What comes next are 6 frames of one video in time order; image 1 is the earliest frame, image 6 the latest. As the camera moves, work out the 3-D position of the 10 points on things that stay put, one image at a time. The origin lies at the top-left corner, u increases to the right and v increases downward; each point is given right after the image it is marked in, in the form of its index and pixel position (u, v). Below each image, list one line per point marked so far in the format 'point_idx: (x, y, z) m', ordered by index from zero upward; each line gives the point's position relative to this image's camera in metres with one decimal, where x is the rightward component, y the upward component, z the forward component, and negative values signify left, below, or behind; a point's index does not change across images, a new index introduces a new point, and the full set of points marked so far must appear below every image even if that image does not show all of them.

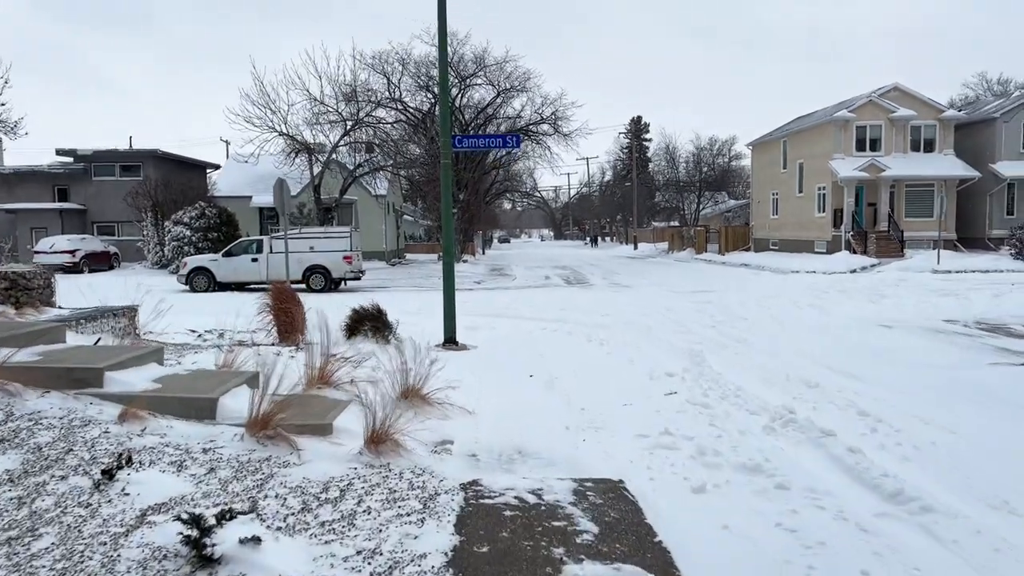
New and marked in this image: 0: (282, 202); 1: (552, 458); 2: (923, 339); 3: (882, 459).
0: (-4.3, +1.6, +14.2) m
1: (+0.3, -1.3, +5.8) m
2: (+6.5, -0.8, +12.2) m
3: (+2.7, -1.2, +5.5) m
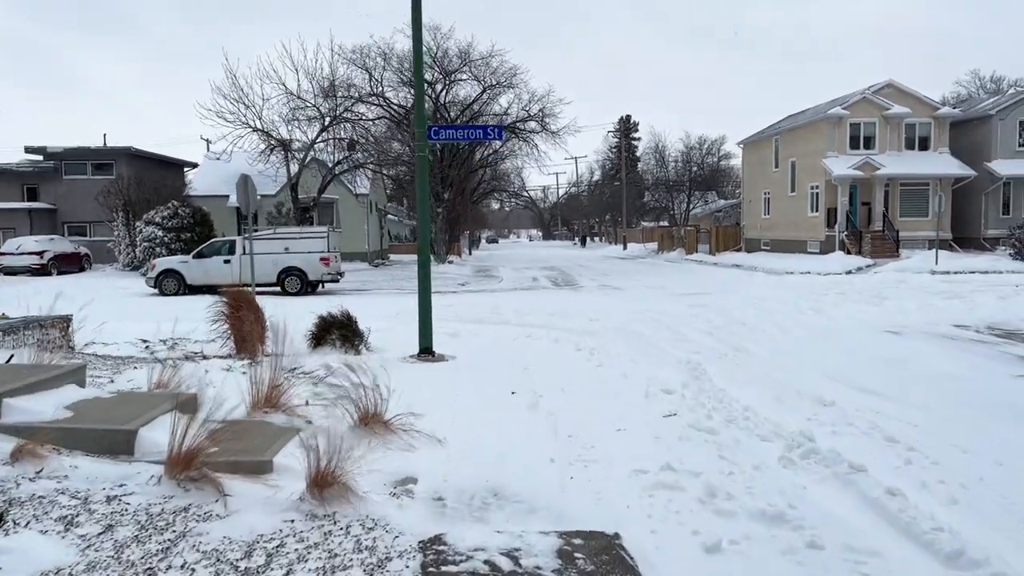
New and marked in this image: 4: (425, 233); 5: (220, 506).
0: (-4.5, +1.5, +13.2) m
1: (+0.1, -1.3, +4.9) m
2: (+6.3, -0.8, +11.3) m
3: (+2.5, -1.3, +4.6) m
4: (-1.2, +0.7, +10.3) m
5: (-1.7, -1.3, +4.5) m
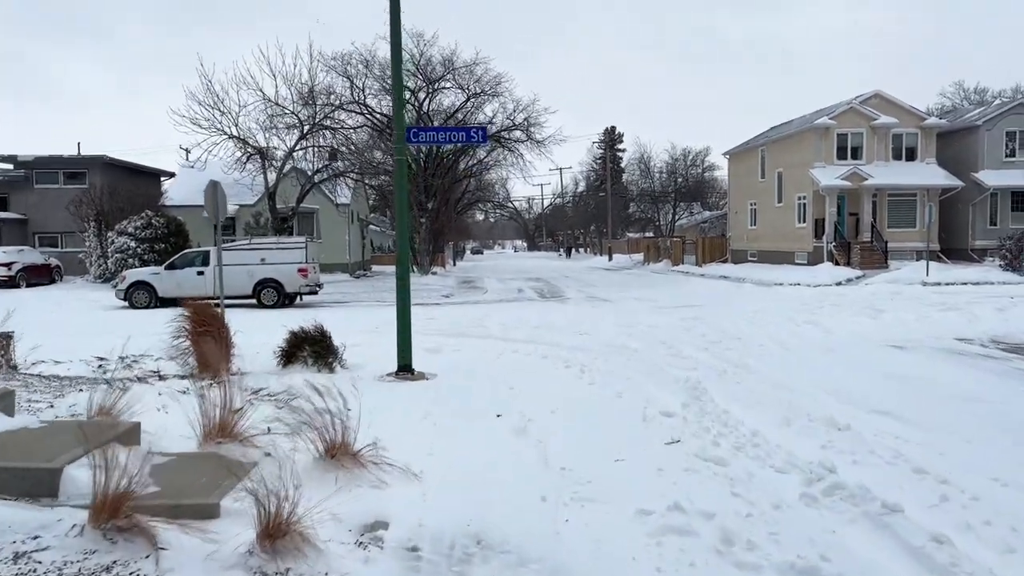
0: (-4.8, +1.3, +12.4) m
1: (+0.1, -1.4, +4.2) m
2: (+6.0, -1.0, +10.8) m
3: (+2.4, -1.4, +4.0) m
4: (-1.4, +0.6, +9.7) m
5: (-1.8, -1.3, +3.7) m
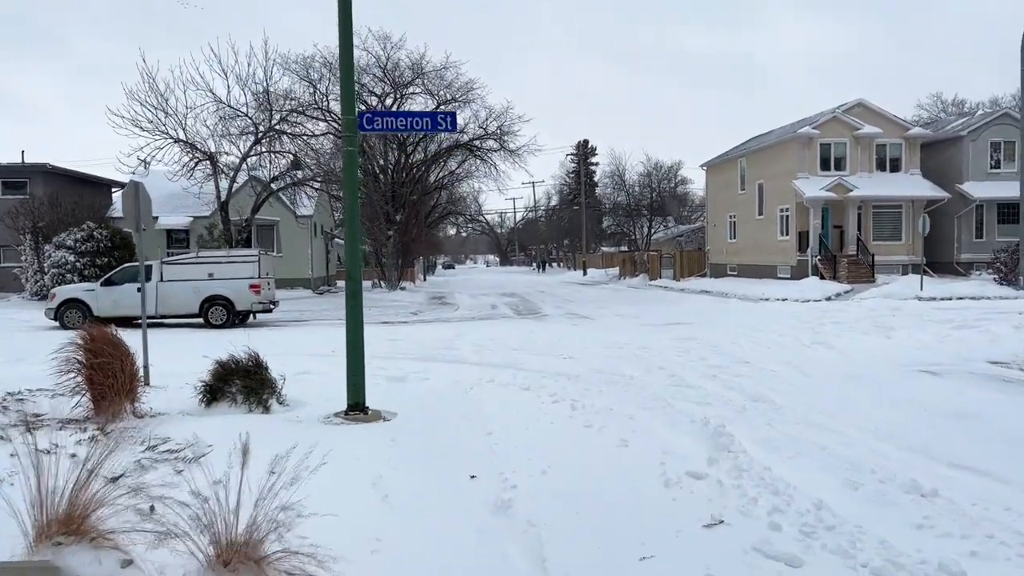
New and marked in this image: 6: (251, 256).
0: (-5.1, +1.0, +10.5) m
1: (0.0, -1.5, +2.4) m
2: (+5.8, -1.2, +9.2) m
3: (+2.4, -1.5, +2.3) m
4: (-1.6, +0.4, +7.9) m
5: (-1.8, -1.4, +1.9) m
6: (-6.7, +0.8, +19.8) m
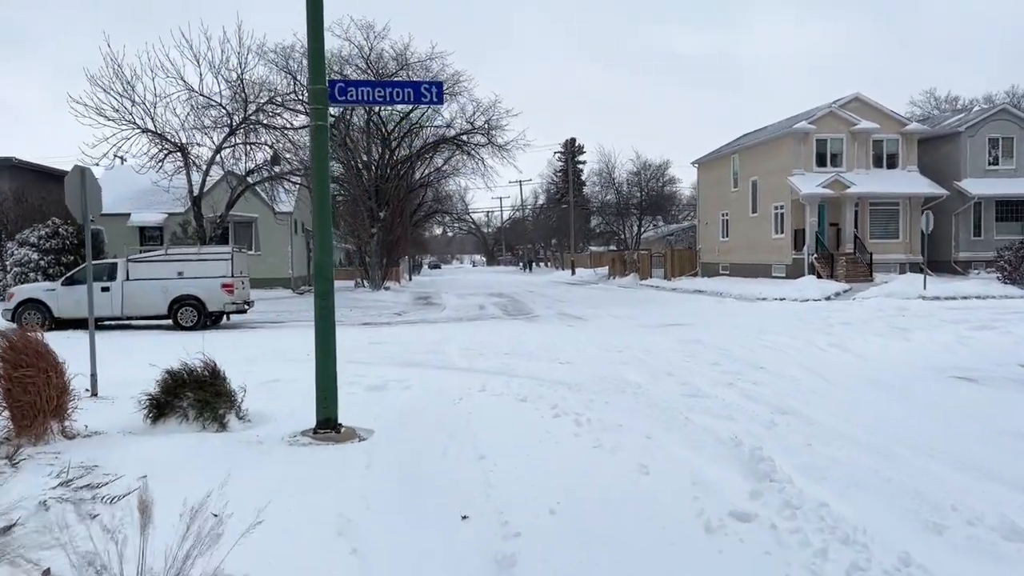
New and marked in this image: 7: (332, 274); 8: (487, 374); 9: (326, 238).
0: (-5.2, +1.1, +9.4) m
1: (+0.1, -1.5, +1.3) m
2: (+5.7, -1.2, +8.3) m
3: (+2.4, -1.4, +1.3) m
4: (-1.6, +0.4, +6.8) m
5: (-1.7, -1.4, +0.8) m
6: (-6.9, +0.8, +18.6) m
7: (-1.6, +0.1, +6.8) m
8: (-0.3, -1.1, +10.2) m
9: (-1.6, +0.4, +6.8) m
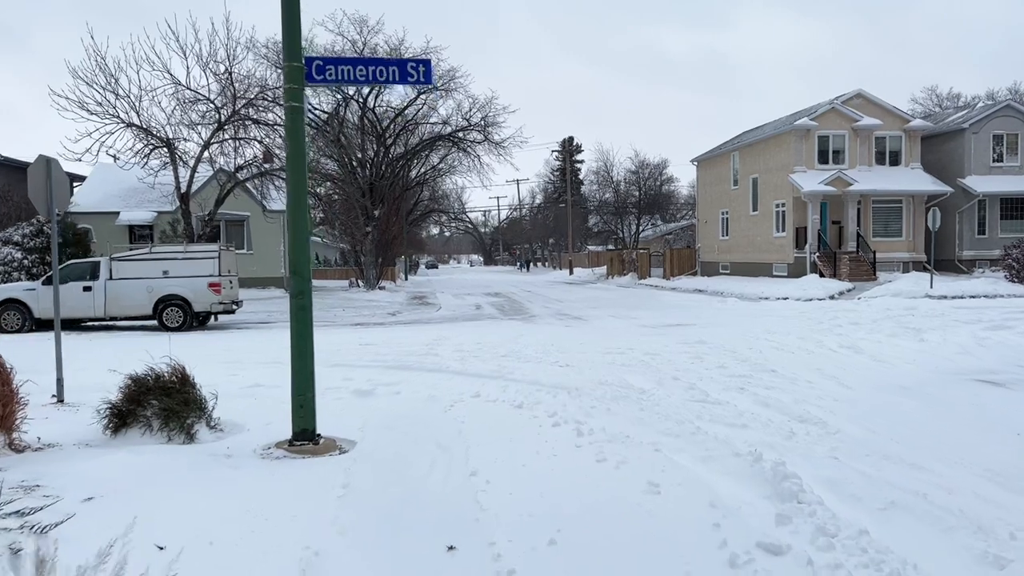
0: (-5.3, +1.1, +8.8) m
1: (+0.1, -1.5, +0.7) m
2: (+5.7, -1.2, +7.7) m
3: (+2.4, -1.4, +0.7) m
4: (-1.7, +0.4, +6.2) m
5: (-1.7, -1.4, +0.2) m
6: (-7.0, +0.8, +18.0) m
7: (-1.6, +0.2, +6.2) m
8: (-0.4, -1.1, +9.6) m
9: (-1.7, +0.5, +6.2) m
